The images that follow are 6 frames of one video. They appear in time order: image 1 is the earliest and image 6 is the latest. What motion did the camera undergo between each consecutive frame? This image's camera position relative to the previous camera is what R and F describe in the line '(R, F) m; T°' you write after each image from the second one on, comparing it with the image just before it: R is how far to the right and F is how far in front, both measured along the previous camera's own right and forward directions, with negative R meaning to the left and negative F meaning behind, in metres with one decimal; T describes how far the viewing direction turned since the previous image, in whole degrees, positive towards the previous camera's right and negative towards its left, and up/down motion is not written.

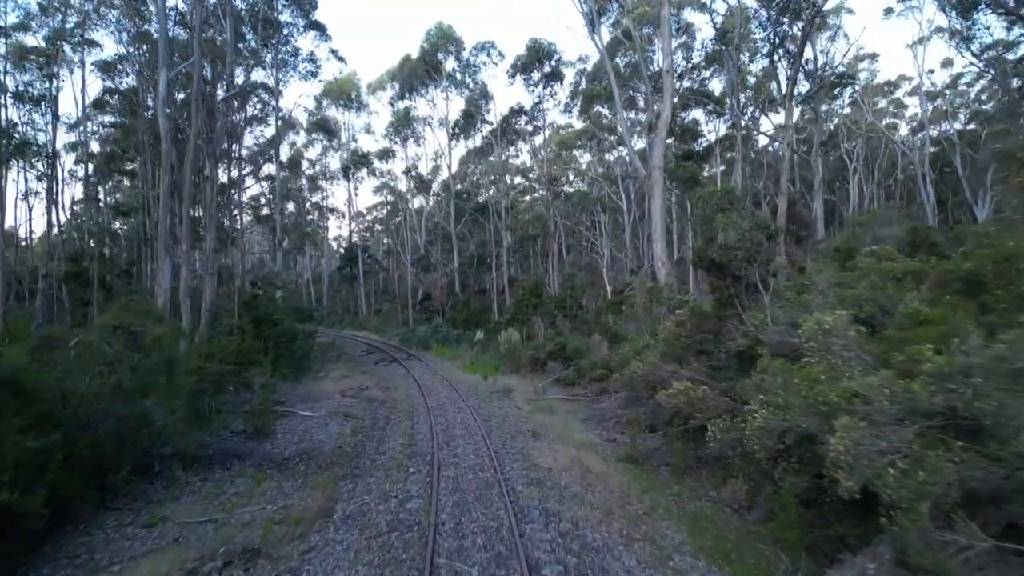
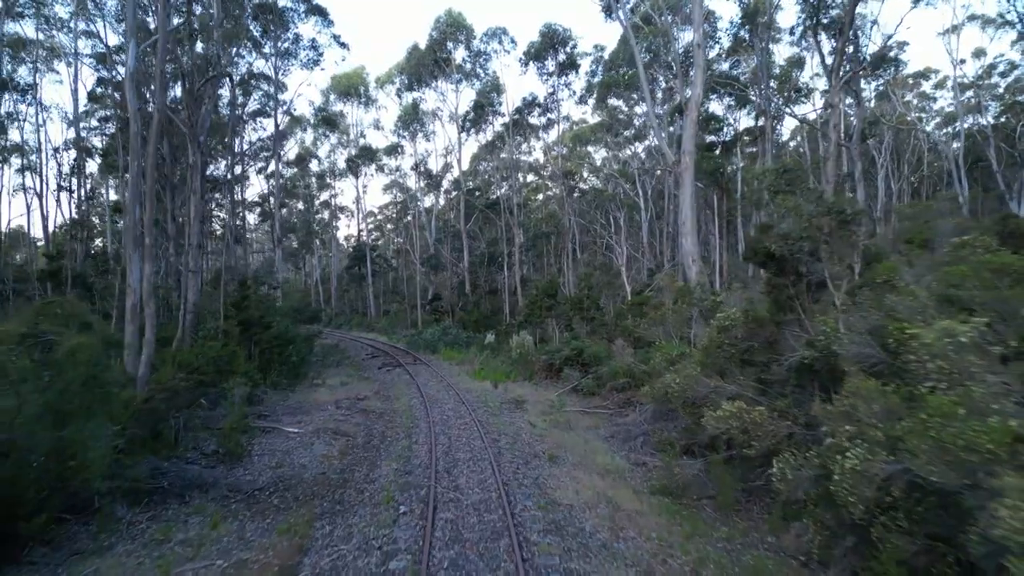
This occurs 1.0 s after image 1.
(0.0, +1.6) m; -1°
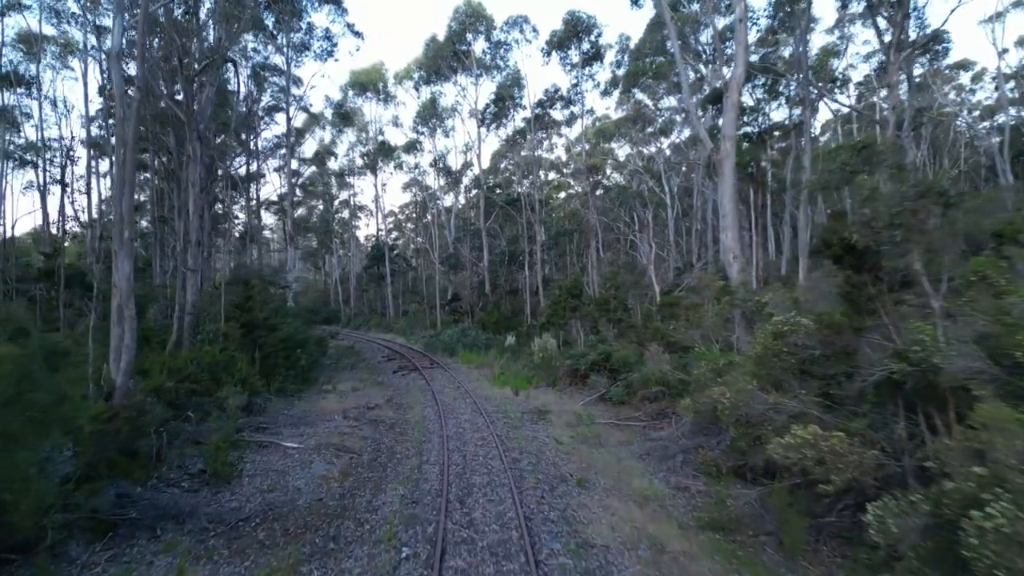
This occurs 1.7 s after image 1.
(0.0, +1.2) m; -2°
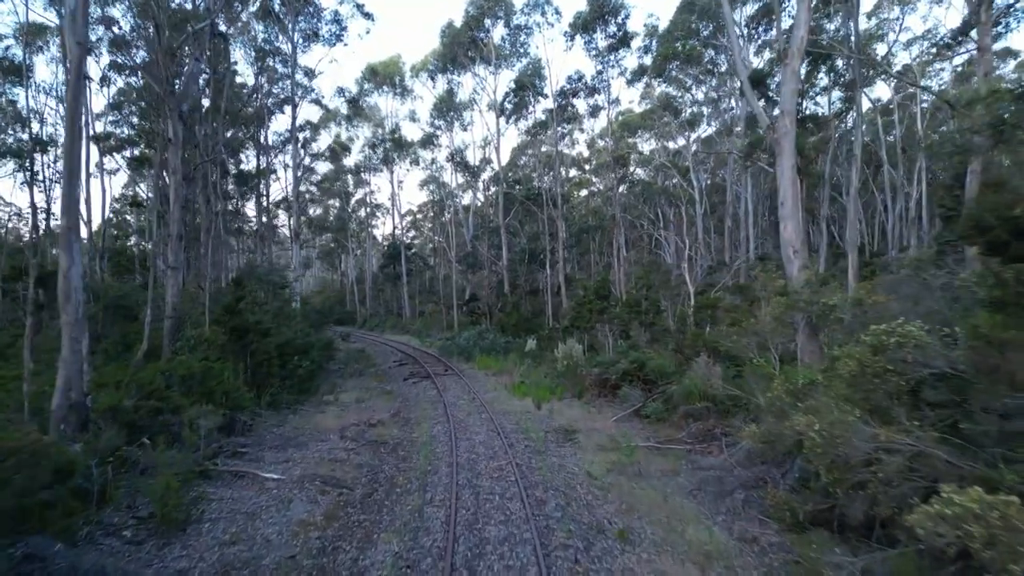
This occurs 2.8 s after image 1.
(0.0, +1.8) m; -2°
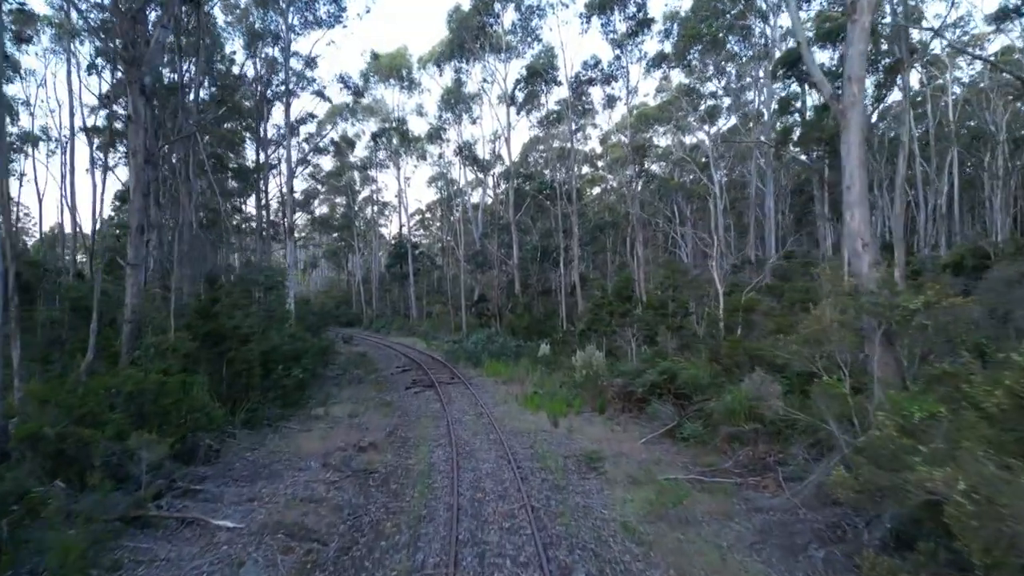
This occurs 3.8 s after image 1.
(0.0, +1.8) m; -1°
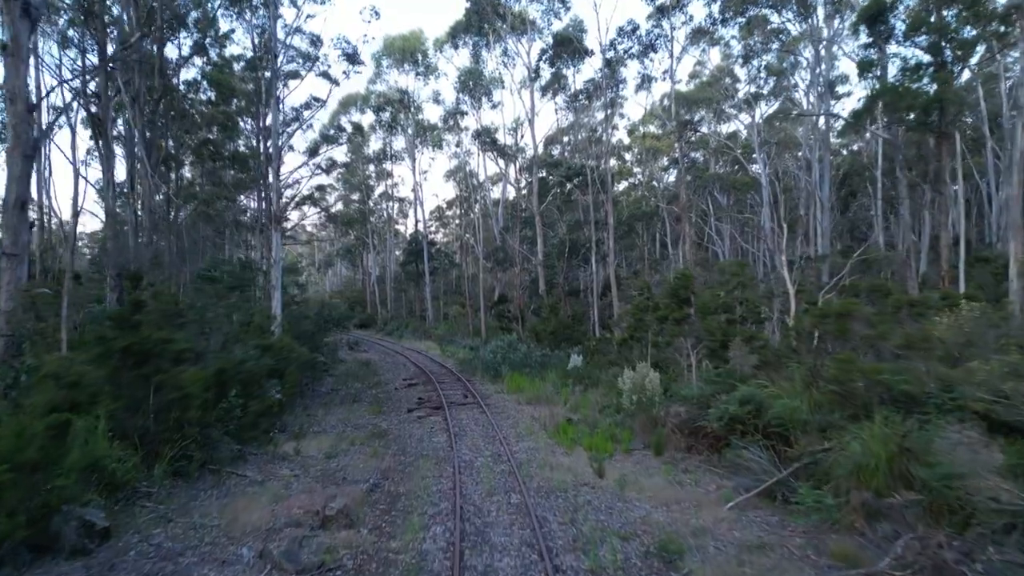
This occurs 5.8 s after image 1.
(-0.1, +3.2) m; -2°
